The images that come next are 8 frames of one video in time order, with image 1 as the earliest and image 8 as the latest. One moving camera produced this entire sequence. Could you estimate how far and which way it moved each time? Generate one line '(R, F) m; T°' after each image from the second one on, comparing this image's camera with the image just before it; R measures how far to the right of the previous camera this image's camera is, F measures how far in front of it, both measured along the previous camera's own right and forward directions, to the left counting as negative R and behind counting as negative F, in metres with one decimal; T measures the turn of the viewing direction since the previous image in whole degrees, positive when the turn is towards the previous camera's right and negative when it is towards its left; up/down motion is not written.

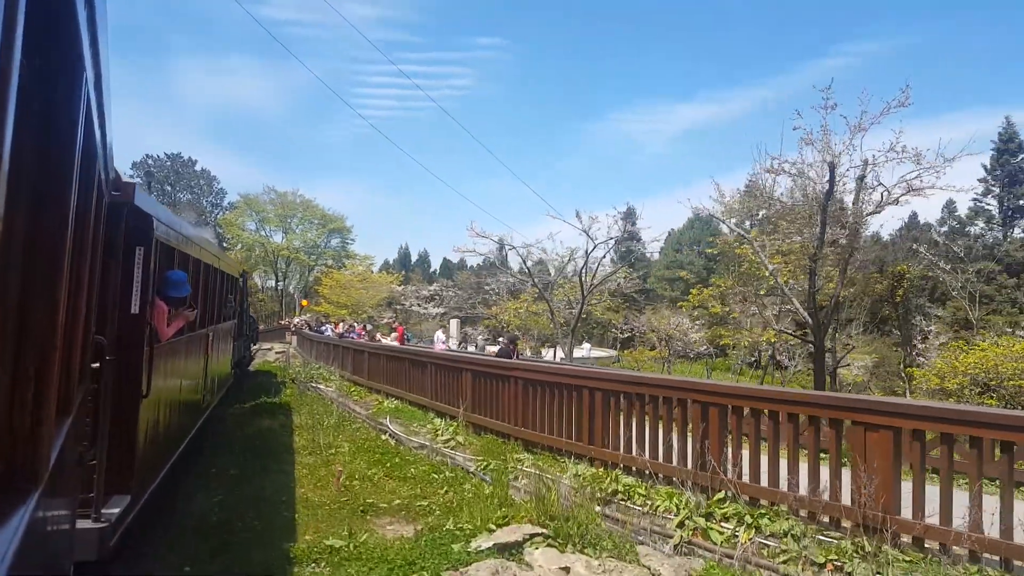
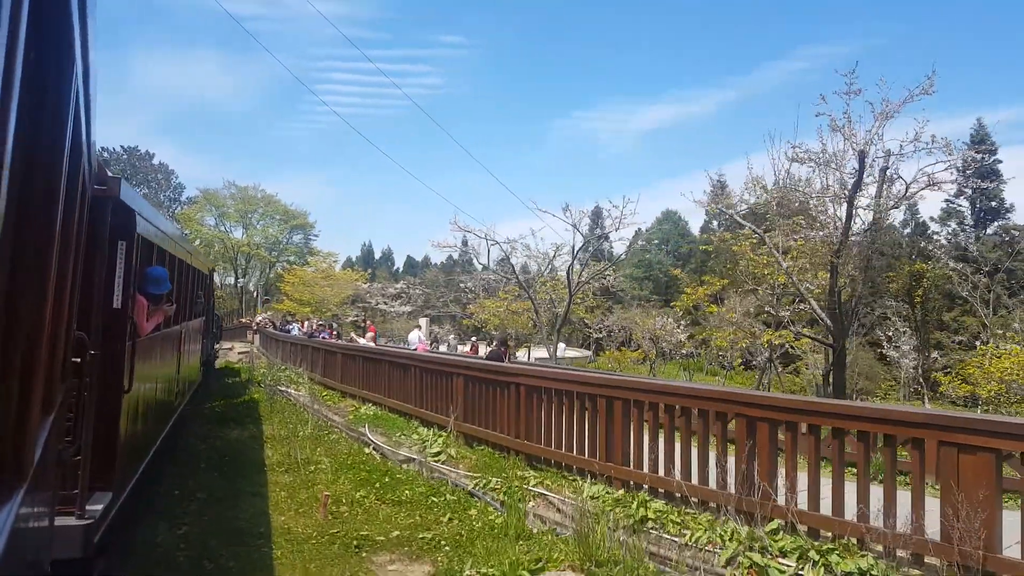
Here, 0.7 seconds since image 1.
(-0.4, +0.9) m; +3°
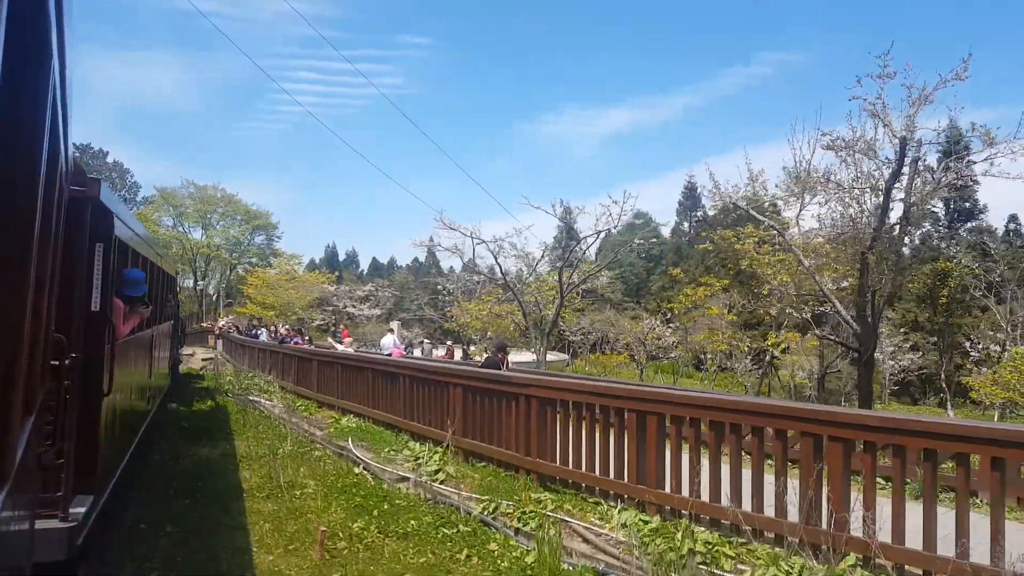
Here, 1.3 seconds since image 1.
(-0.4, +0.8) m; +3°
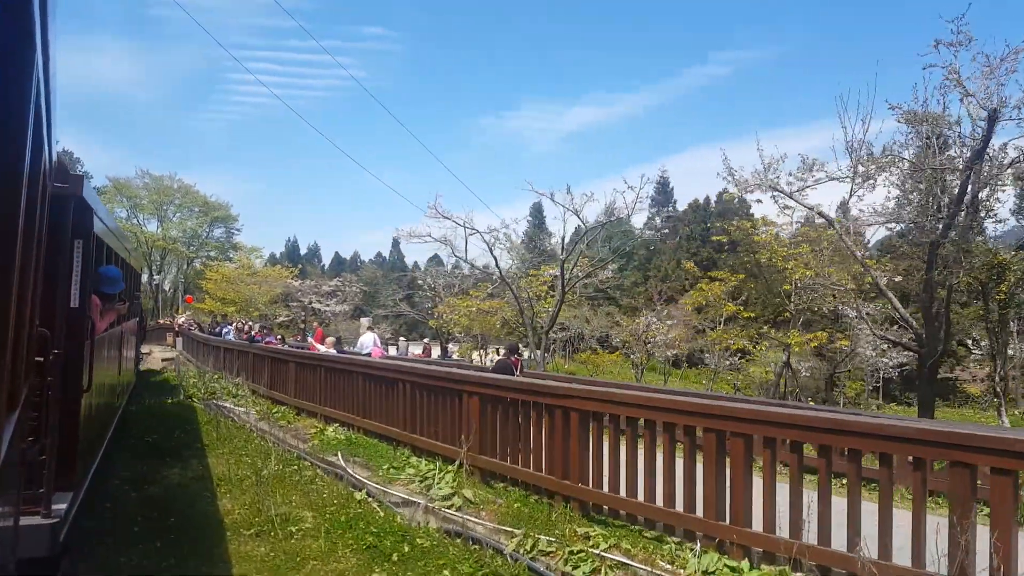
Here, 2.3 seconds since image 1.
(-0.6, +1.1) m; +3°
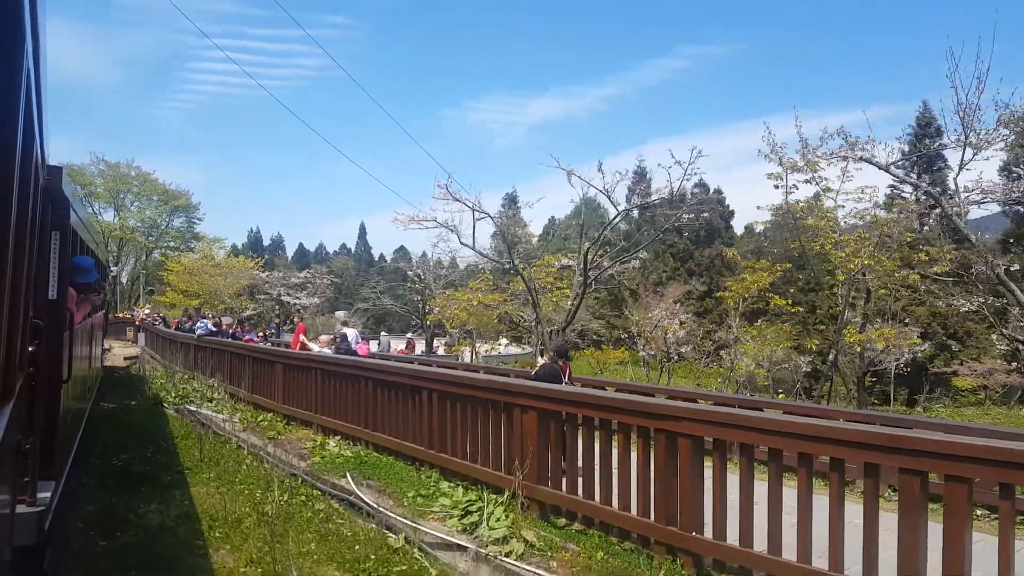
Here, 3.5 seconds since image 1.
(-0.7, +1.4) m; +3°
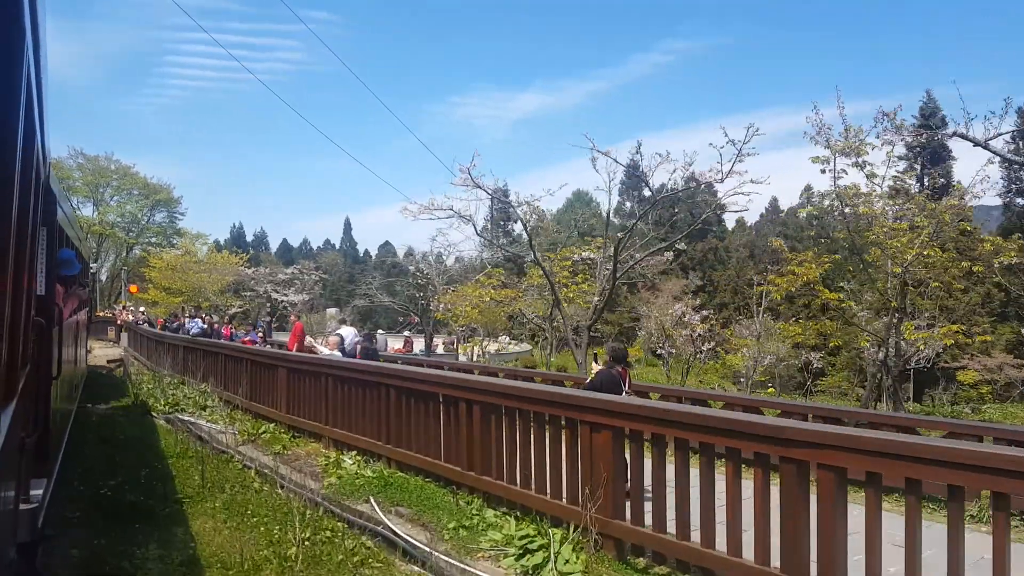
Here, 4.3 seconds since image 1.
(-0.5, +0.9) m; +1°
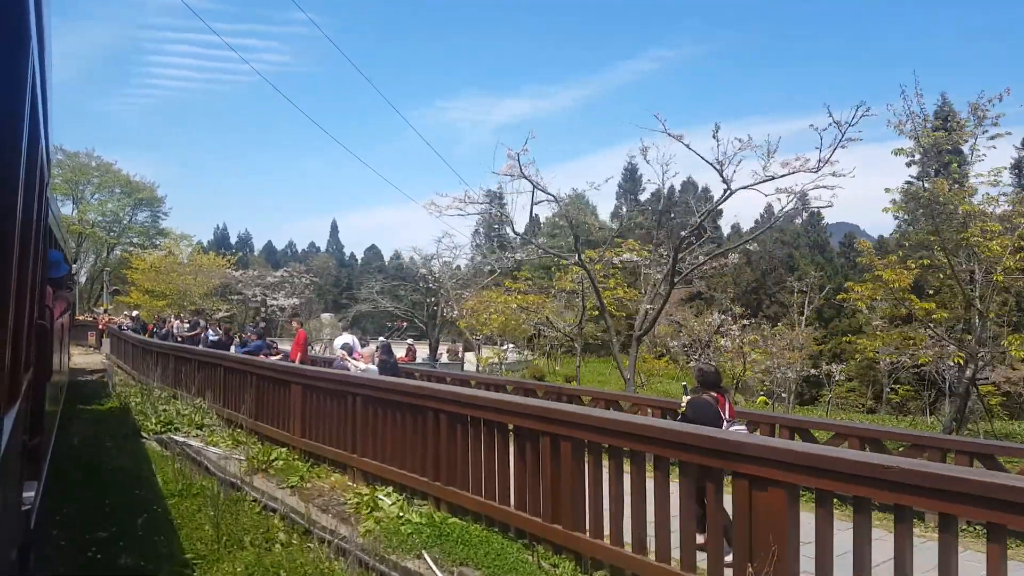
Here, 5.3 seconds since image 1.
(-0.7, +1.2) m; +1°
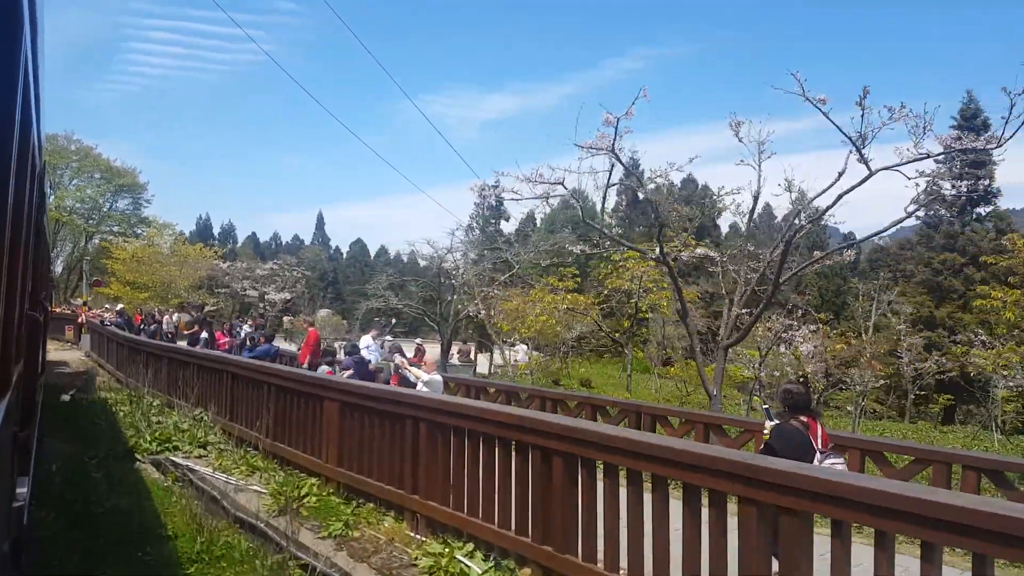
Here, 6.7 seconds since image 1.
(-0.9, +1.4) m; +1°
